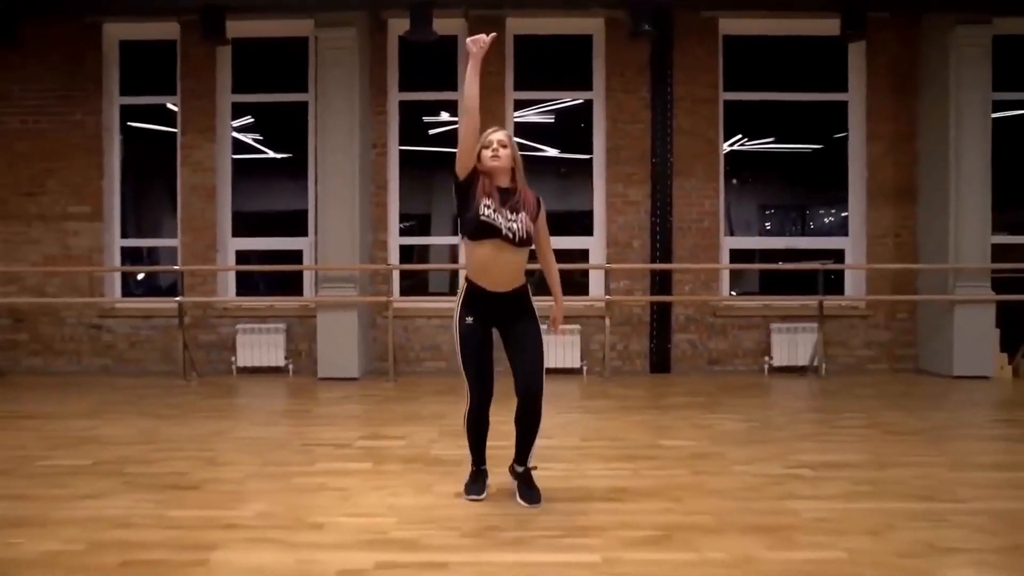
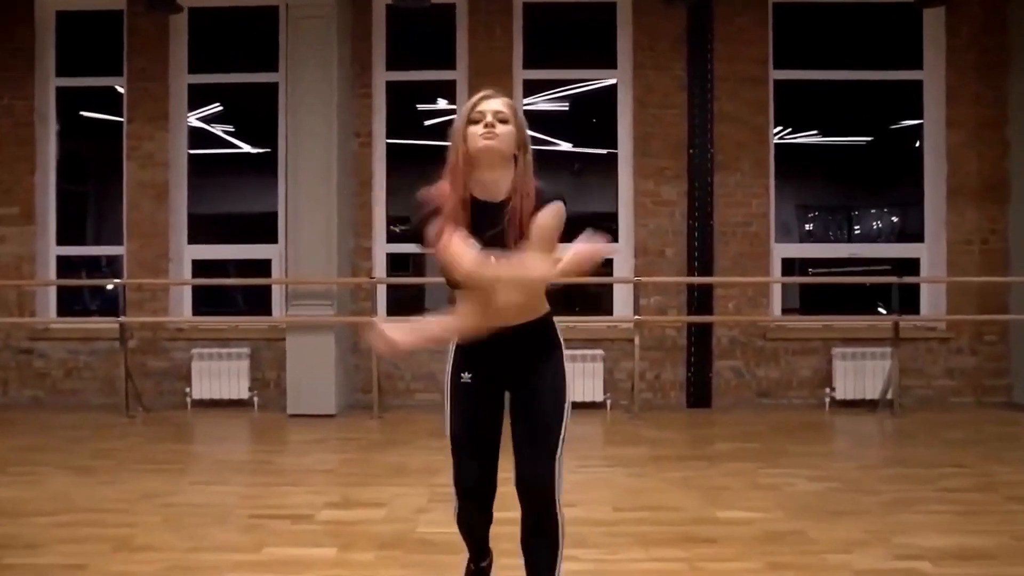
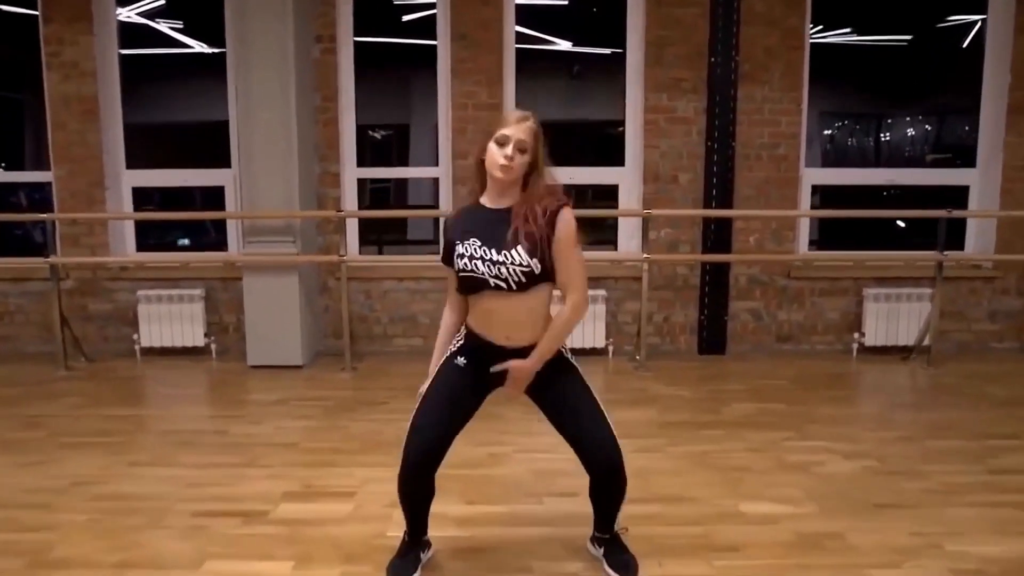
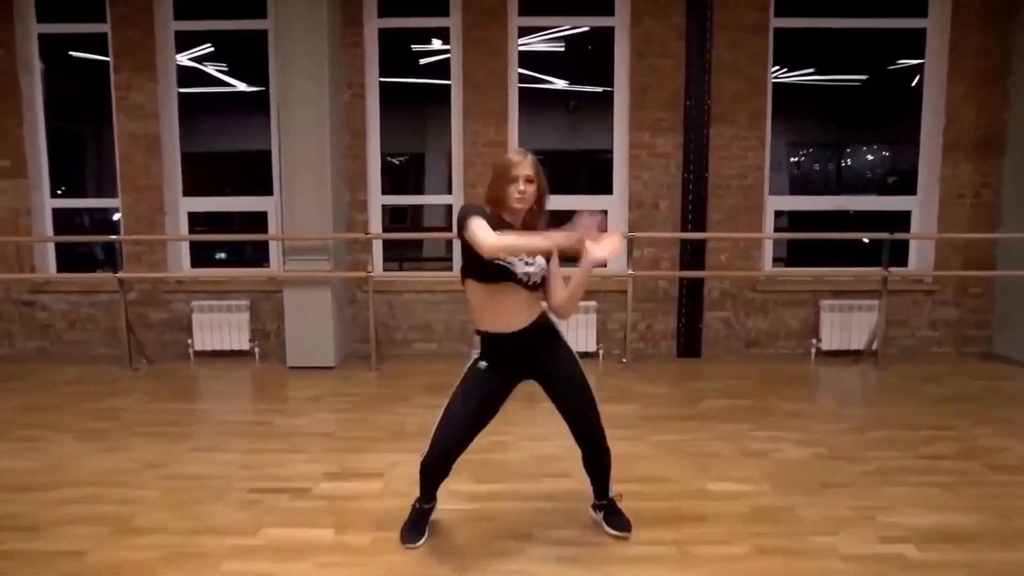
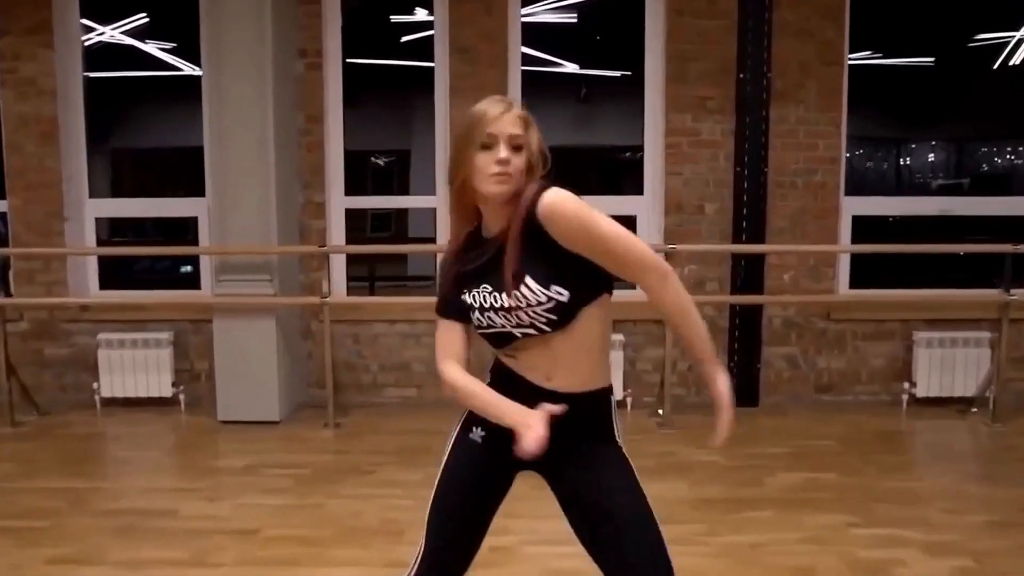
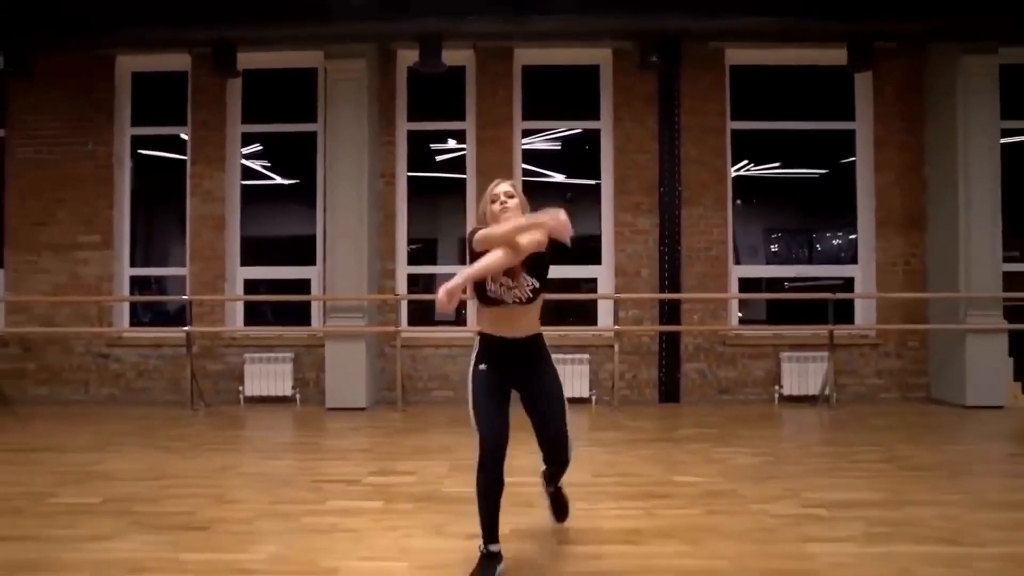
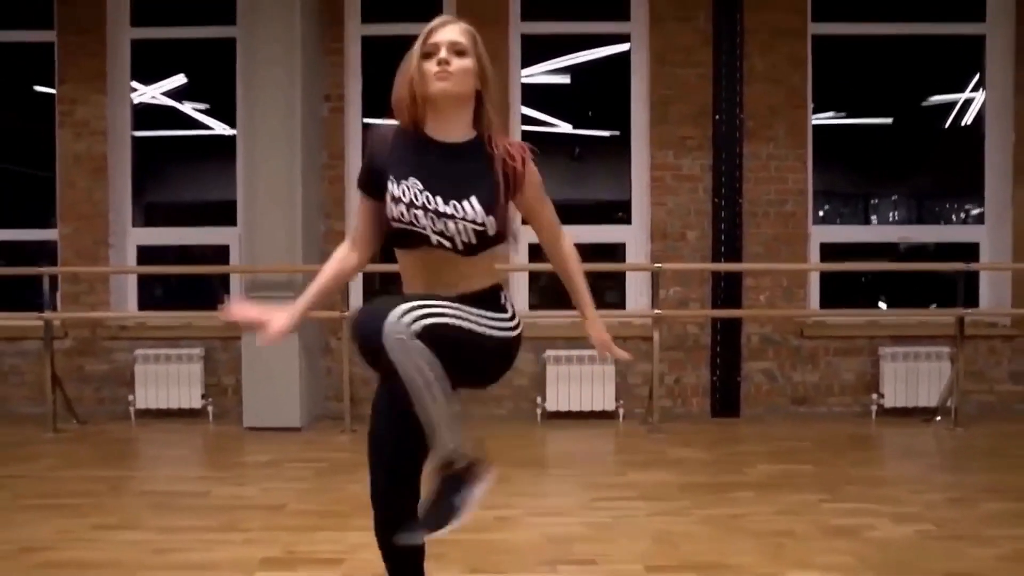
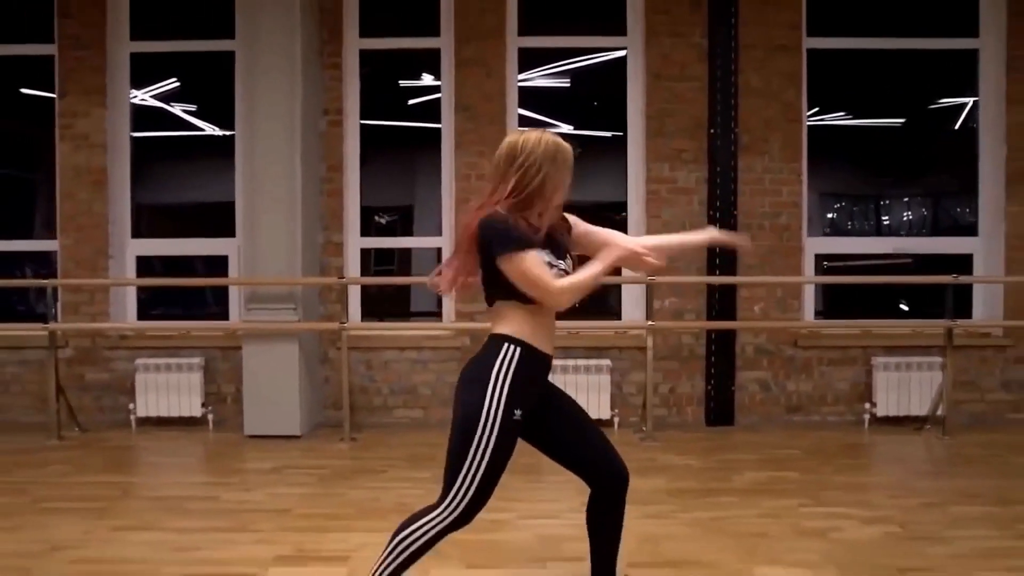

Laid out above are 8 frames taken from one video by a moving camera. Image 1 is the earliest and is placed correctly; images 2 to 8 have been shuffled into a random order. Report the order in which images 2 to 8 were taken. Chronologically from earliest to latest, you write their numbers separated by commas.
2, 6, 4, 5, 8, 3, 7
